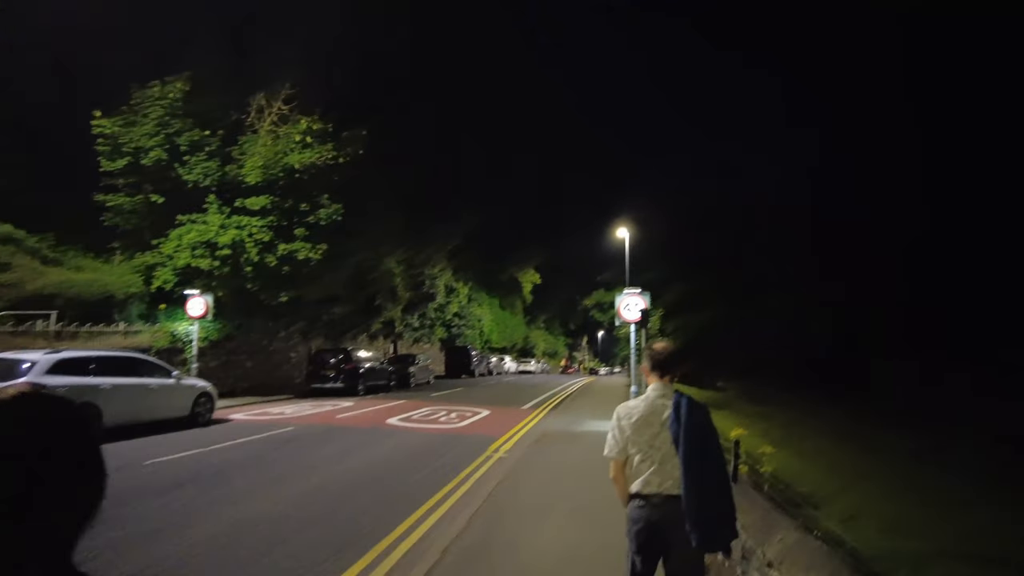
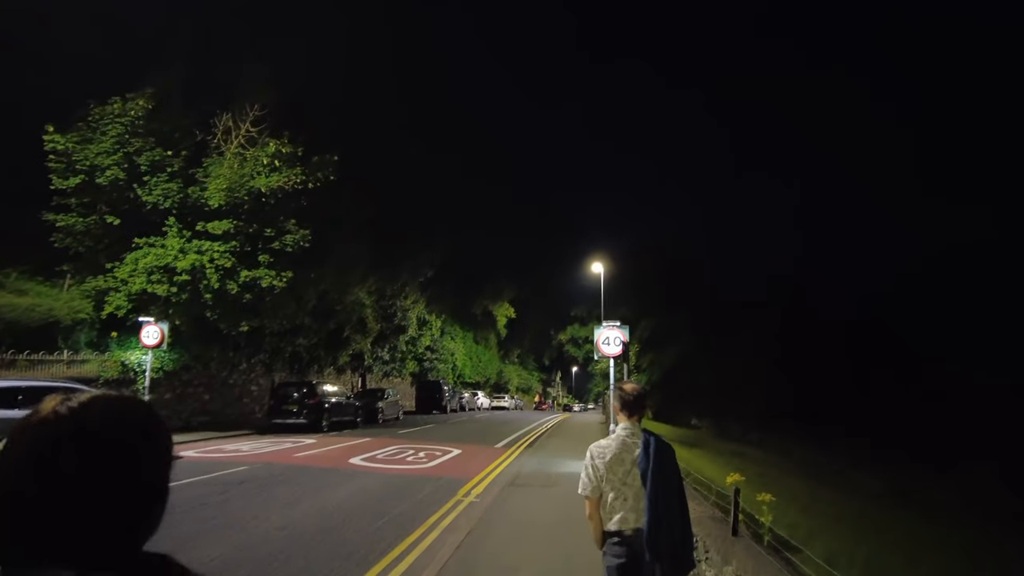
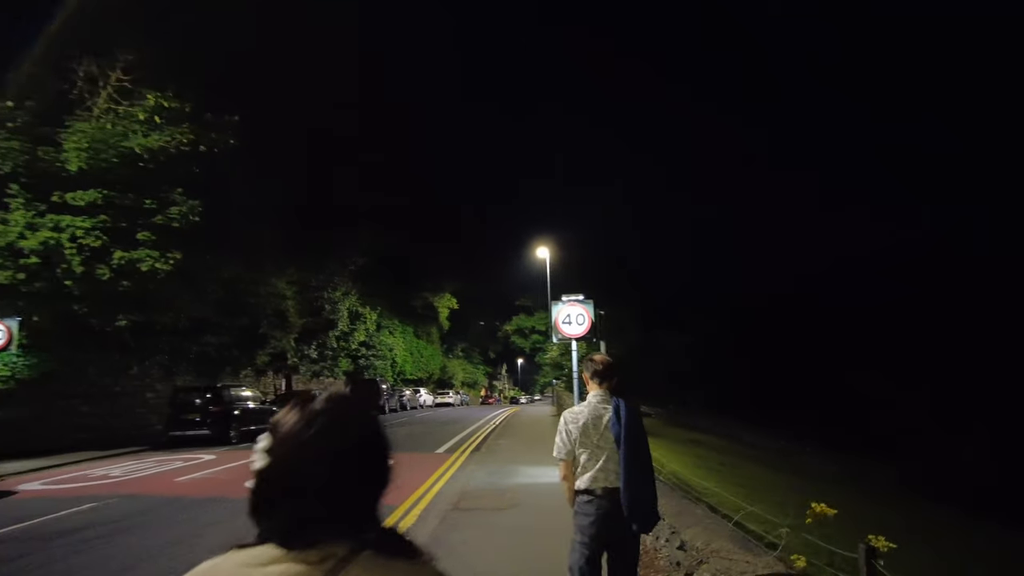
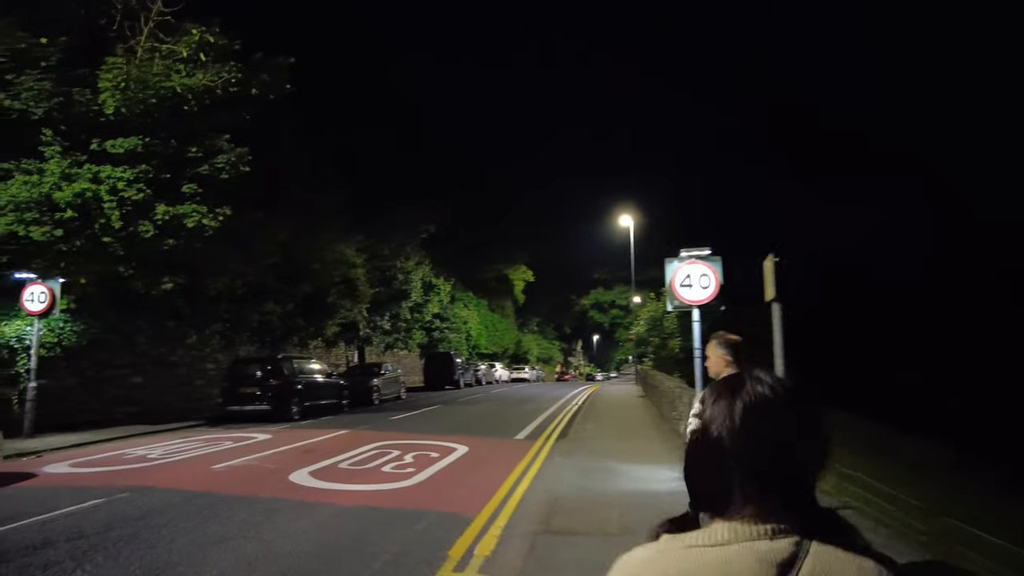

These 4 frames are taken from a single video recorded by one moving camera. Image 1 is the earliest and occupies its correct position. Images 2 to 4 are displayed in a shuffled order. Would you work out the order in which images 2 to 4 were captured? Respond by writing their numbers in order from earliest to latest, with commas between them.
2, 3, 4
